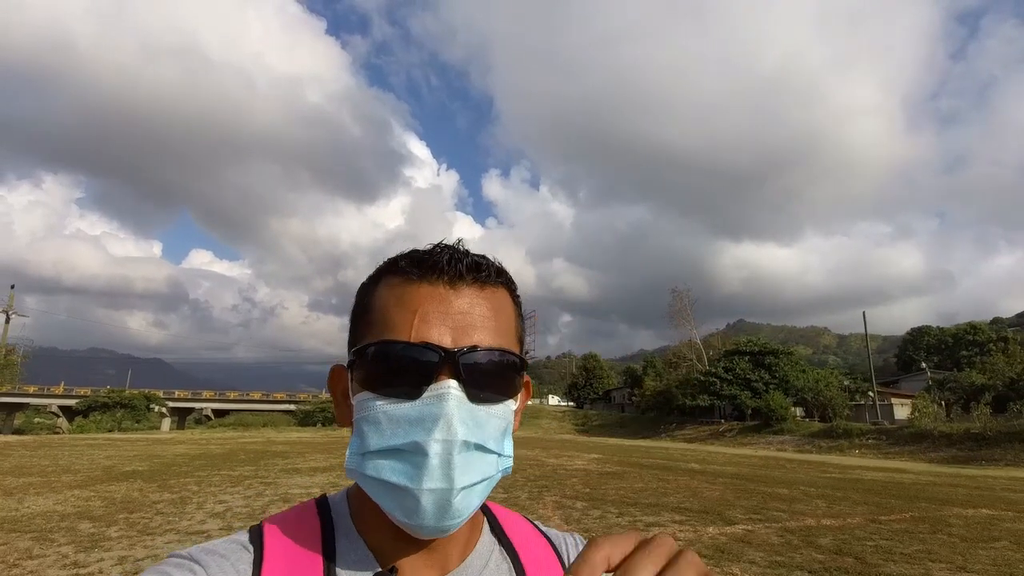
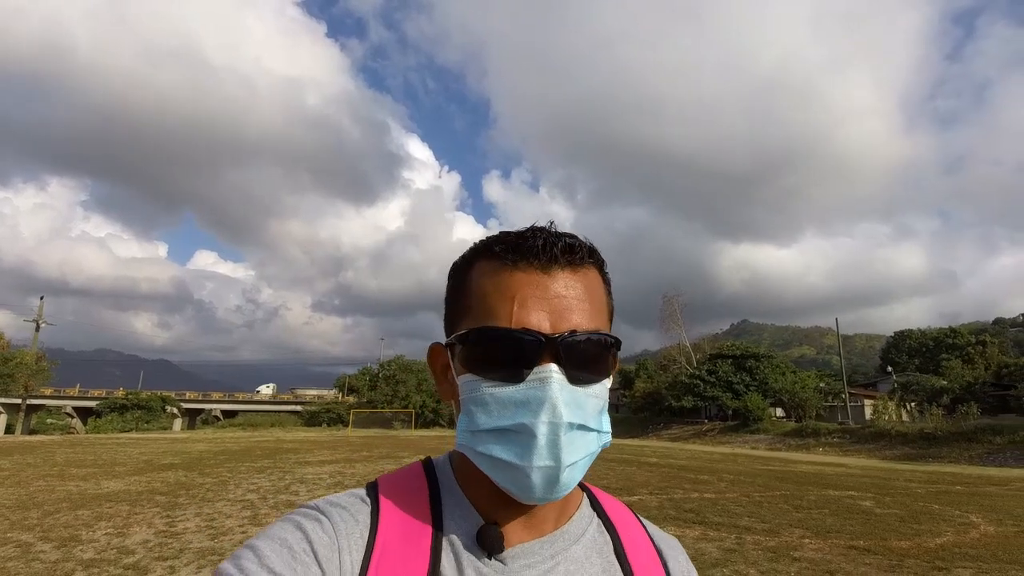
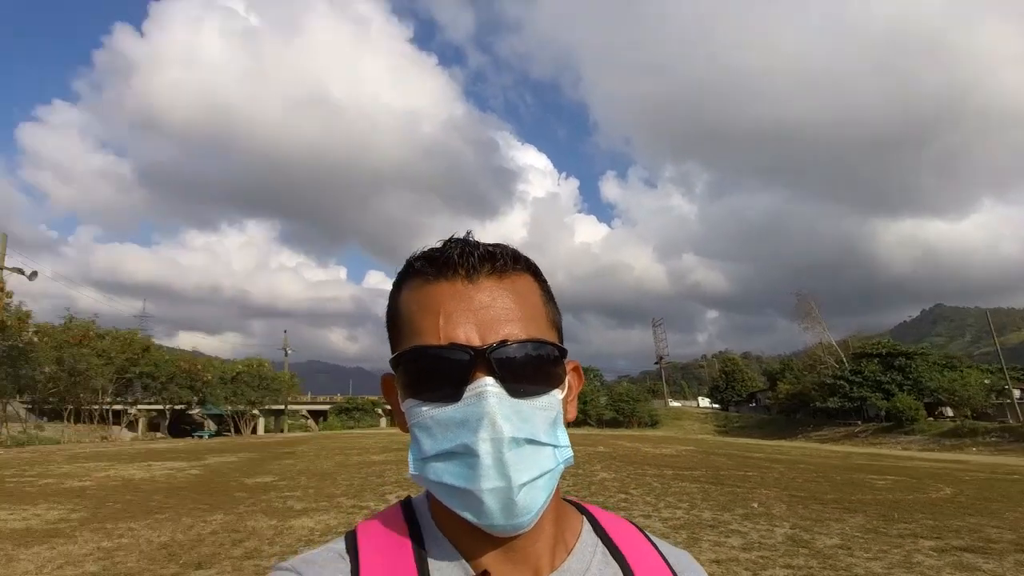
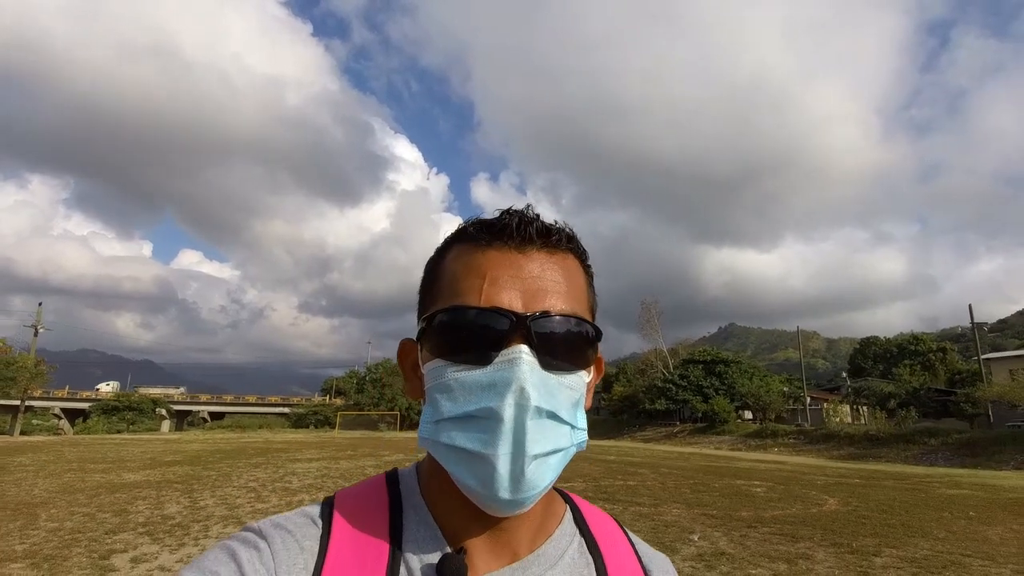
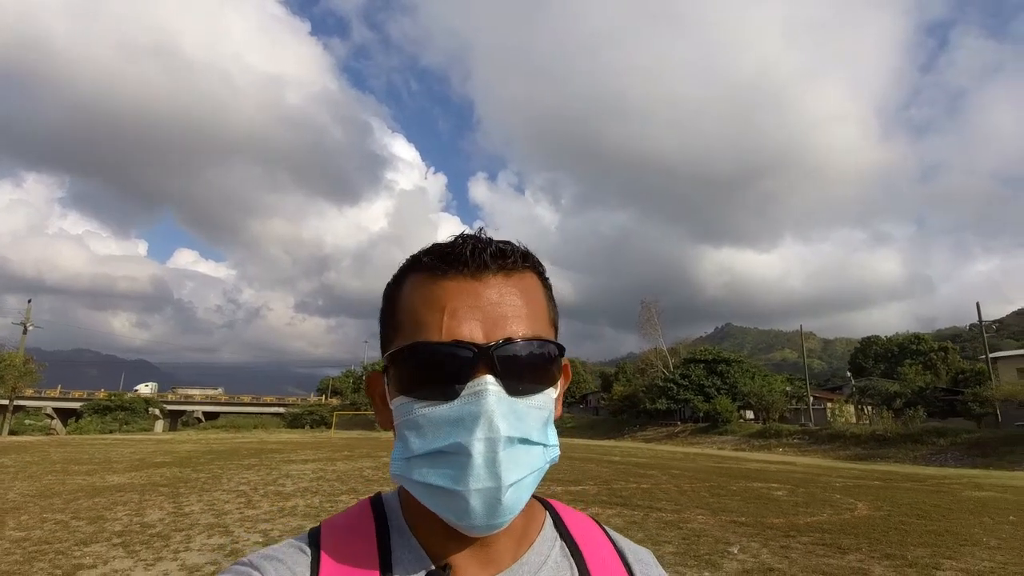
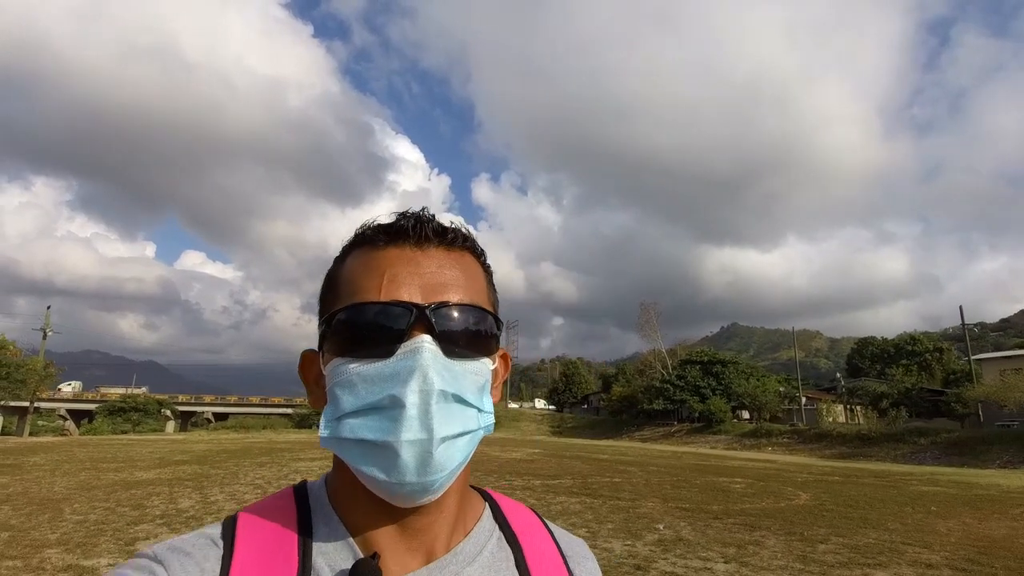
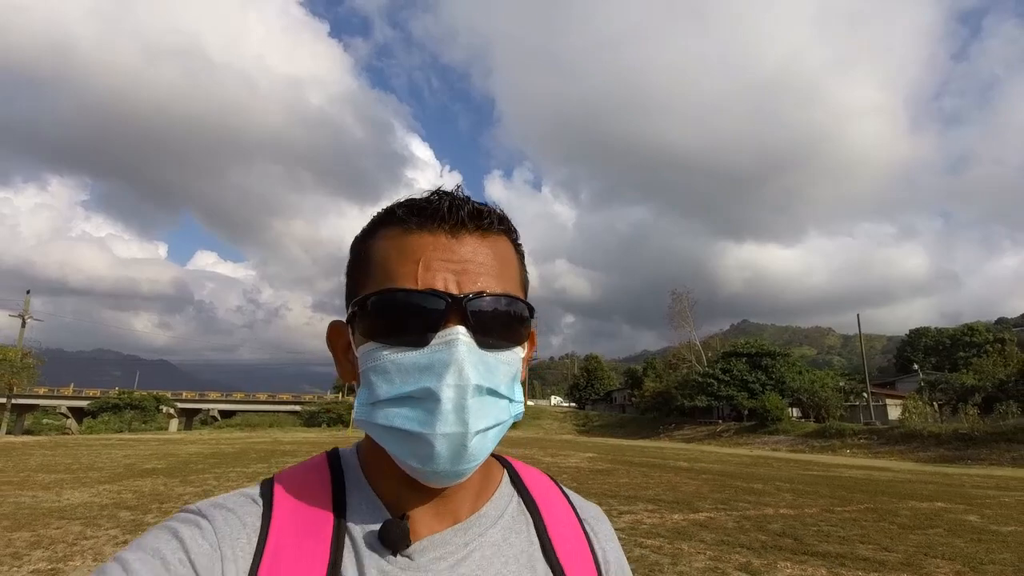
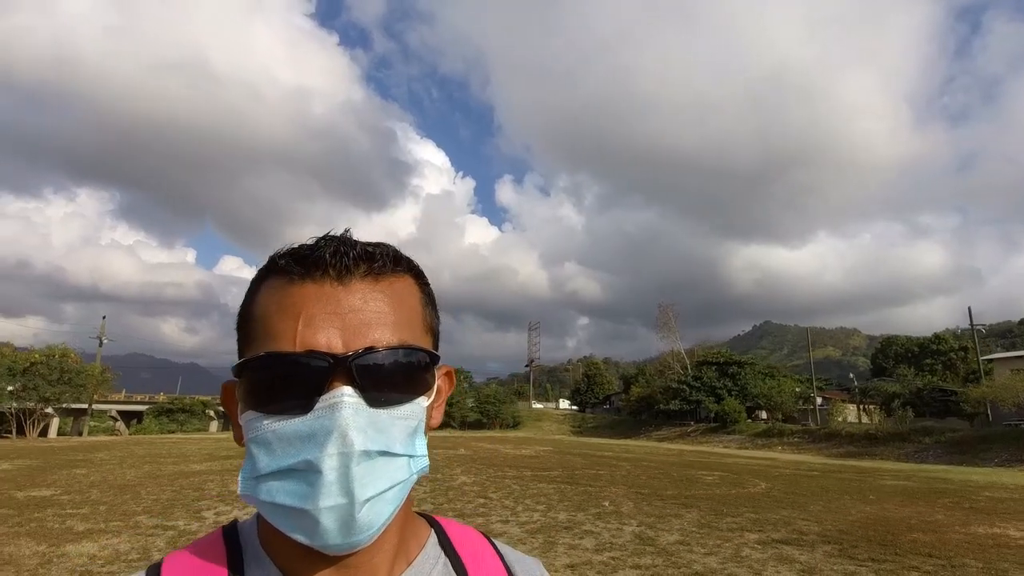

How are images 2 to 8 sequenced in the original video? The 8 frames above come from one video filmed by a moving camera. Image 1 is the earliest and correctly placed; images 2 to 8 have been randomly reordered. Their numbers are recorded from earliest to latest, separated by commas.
7, 2, 5, 4, 6, 8, 3
